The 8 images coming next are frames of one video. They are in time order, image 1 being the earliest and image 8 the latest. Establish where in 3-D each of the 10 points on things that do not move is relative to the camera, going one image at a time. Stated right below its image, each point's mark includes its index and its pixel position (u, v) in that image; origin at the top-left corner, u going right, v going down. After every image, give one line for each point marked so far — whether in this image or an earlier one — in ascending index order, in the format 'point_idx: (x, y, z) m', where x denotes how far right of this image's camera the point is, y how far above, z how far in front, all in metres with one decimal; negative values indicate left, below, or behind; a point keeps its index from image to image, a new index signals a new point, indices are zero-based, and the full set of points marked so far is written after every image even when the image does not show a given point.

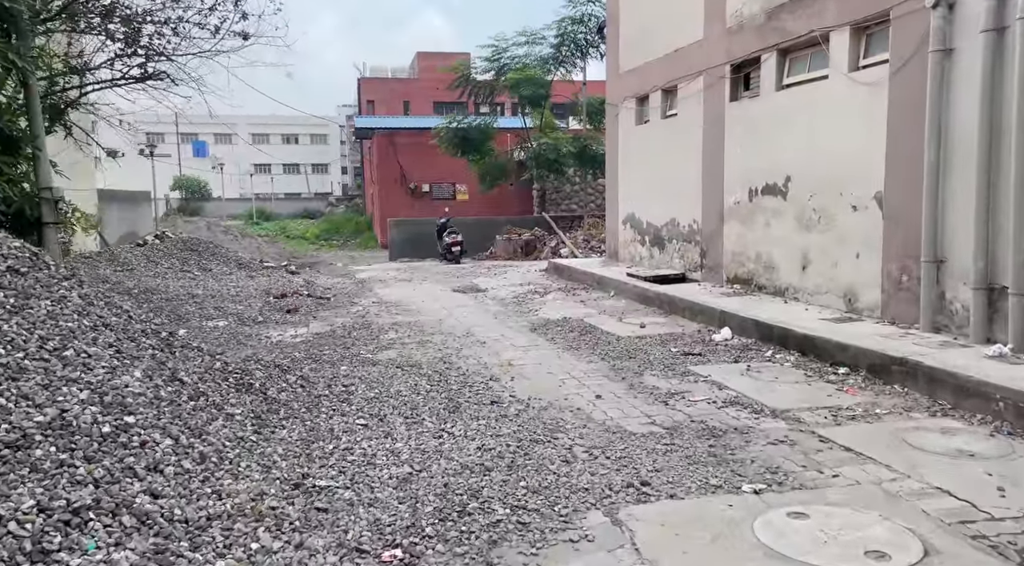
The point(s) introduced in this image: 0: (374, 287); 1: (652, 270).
0: (-2.2, -0.1, +13.6) m
1: (+1.8, +0.2, +10.9) m
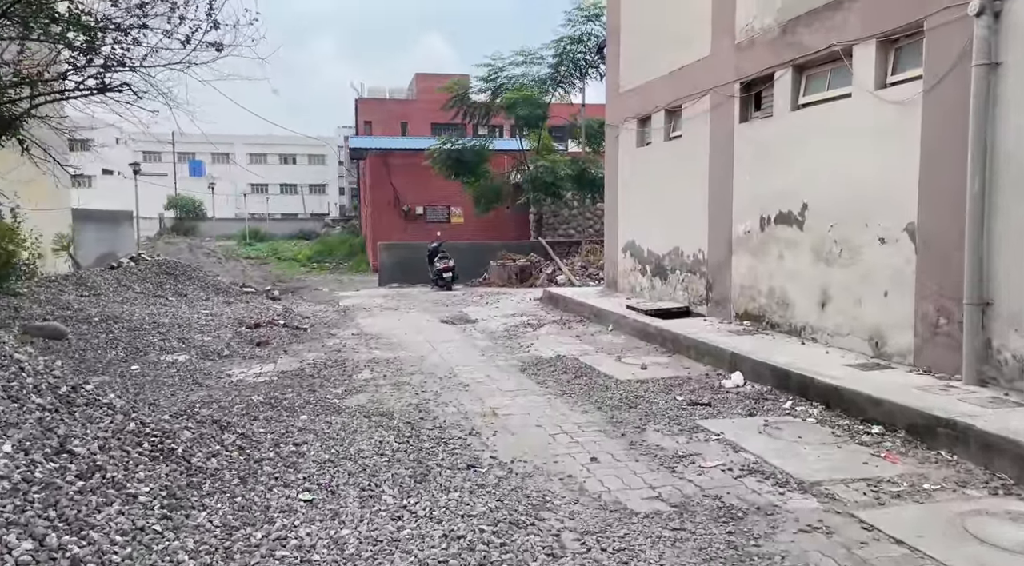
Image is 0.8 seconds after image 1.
0: (-2.3, -0.5, +12.8) m
1: (+1.7, -0.2, +10.1) m
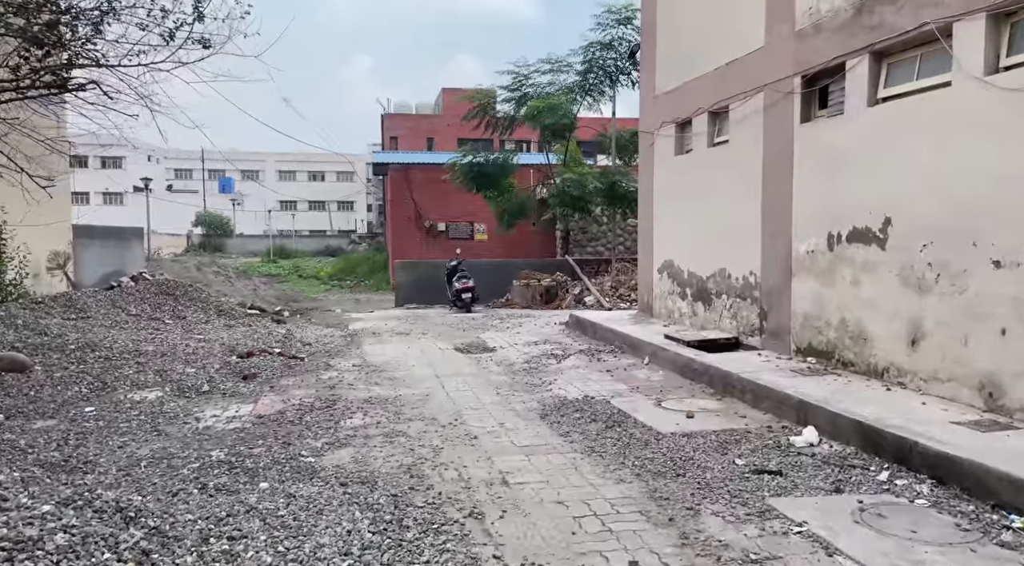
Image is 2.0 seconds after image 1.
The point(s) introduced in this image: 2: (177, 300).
0: (-2.0, -0.8, +11.6) m
1: (+1.9, -0.5, +8.8) m
2: (-5.8, -0.3, +14.9) m
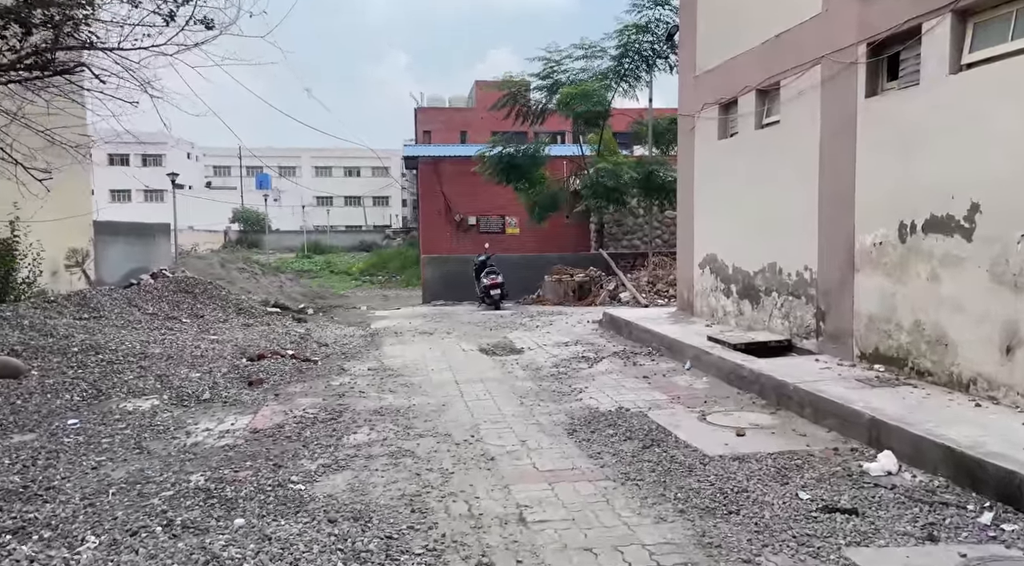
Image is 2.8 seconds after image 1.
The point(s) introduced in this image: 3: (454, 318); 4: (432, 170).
0: (-1.6, -0.8, +11.0) m
1: (+2.1, -0.5, +7.9) m
2: (-5.3, -0.2, +14.3) m
3: (-0.9, -0.6, +13.7) m
4: (-1.8, +2.6, +19.9) m
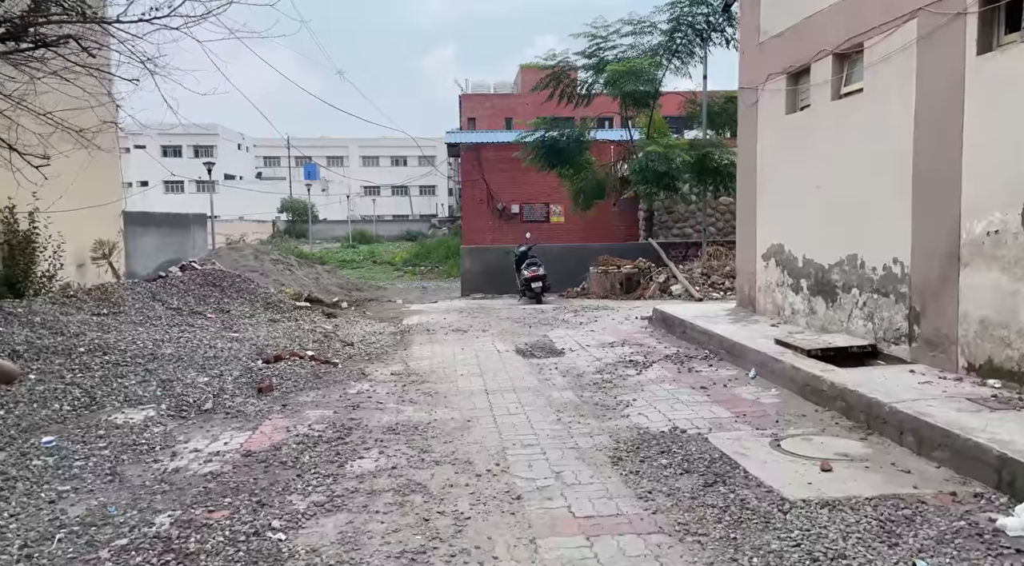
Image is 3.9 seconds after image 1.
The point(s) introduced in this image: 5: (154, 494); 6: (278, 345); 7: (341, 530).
0: (-1.1, -0.7, +10.1) m
1: (+2.4, -0.4, +6.9) m
2: (-4.6, -0.1, +13.7) m
3: (-0.3, -0.5, +12.8) m
4: (-0.9, +2.8, +19.0) m
5: (-1.9, -1.1, +4.5) m
6: (-2.6, -0.7, +9.5) m
7: (-0.8, -1.1, +3.8) m
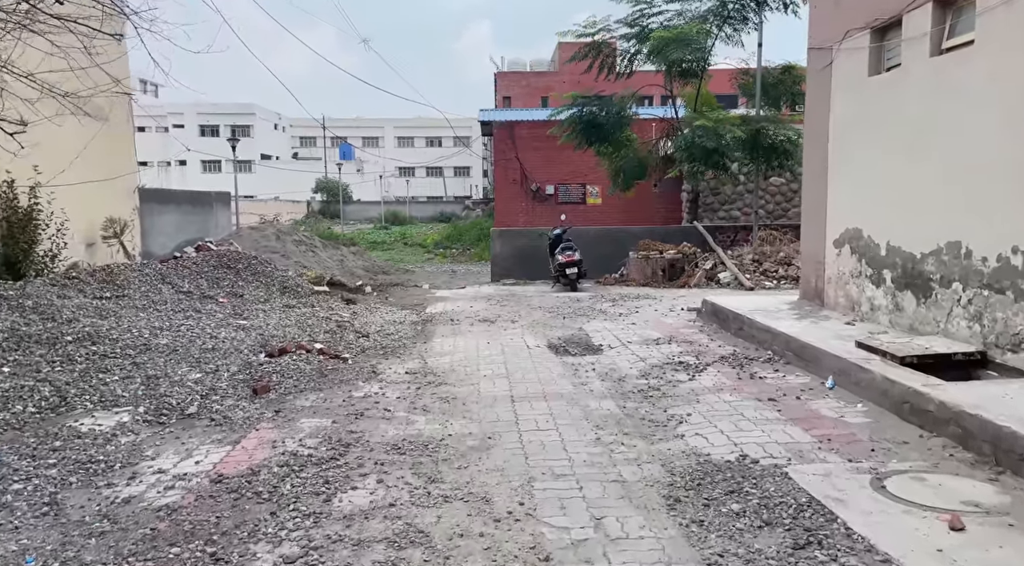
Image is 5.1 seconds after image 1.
0: (-0.8, -0.5, +9.2) m
1: (+2.7, -0.4, +5.8) m
2: (-4.1, +0.1, +12.9) m
3: (+0.2, -0.3, +11.8) m
4: (-0.1, +3.2, +18.0) m
5: (-1.7, -1.0, +3.6) m
6: (-2.3, -0.5, +8.6) m
7: (-0.7, -1.1, +2.8) m
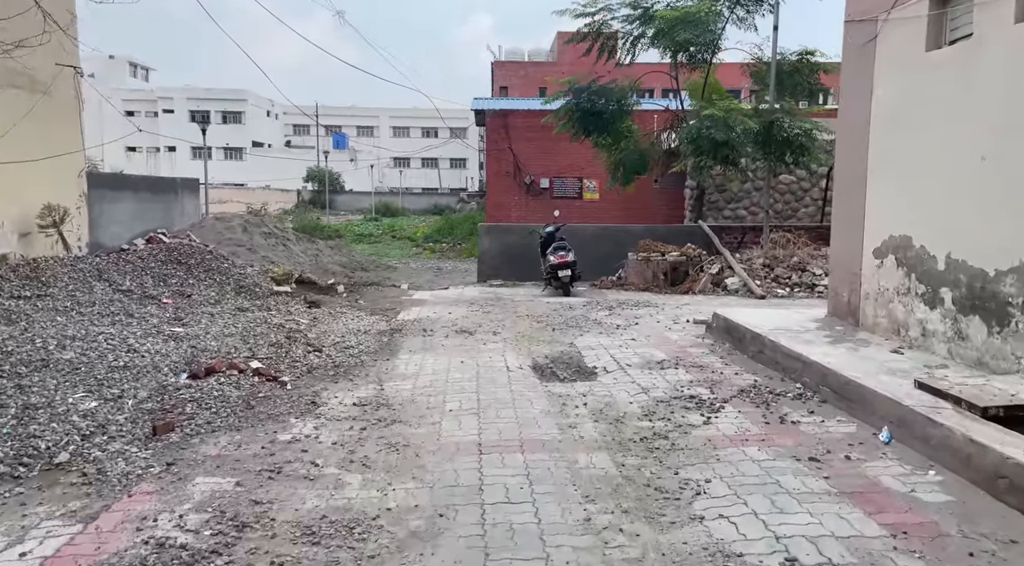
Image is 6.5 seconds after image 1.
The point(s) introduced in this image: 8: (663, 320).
0: (-1.0, -0.6, +7.9) m
1: (+2.5, -0.5, +4.5) m
2: (-4.3, +0.2, +11.5) m
3: (0.0, -0.3, +10.5) m
4: (-0.3, +3.2, +16.6) m
5: (-1.9, -1.1, +2.3) m
6: (-2.5, -0.6, +7.3) m
7: (-0.8, -1.2, +1.5) m
8: (+1.6, -0.4, +9.1) m
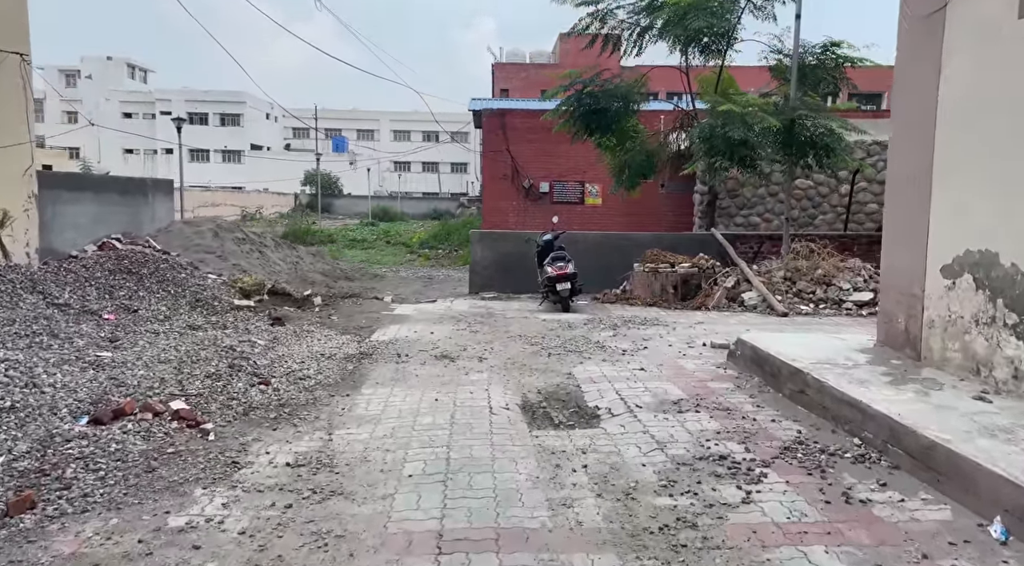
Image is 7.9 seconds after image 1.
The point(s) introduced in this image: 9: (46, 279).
0: (-1.1, -0.7, +6.6) m
1: (+2.4, -0.7, +3.2) m
2: (-4.4, 0.0, +10.3) m
3: (-0.1, -0.5, +9.2) m
4: (-0.3, +3.0, +15.4) m
5: (-2.0, -1.2, +1.0) m
6: (-2.6, -0.7, +6.0) m
7: (-1.0, -1.3, +0.3) m
8: (+1.5, -0.6, +7.9) m
9: (-5.0, 0.0, +9.2) m
